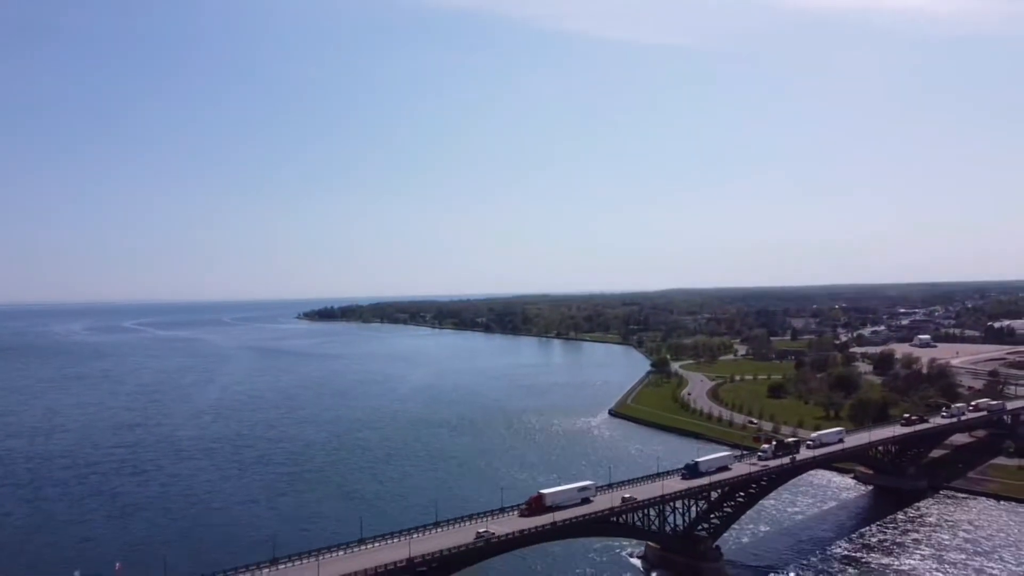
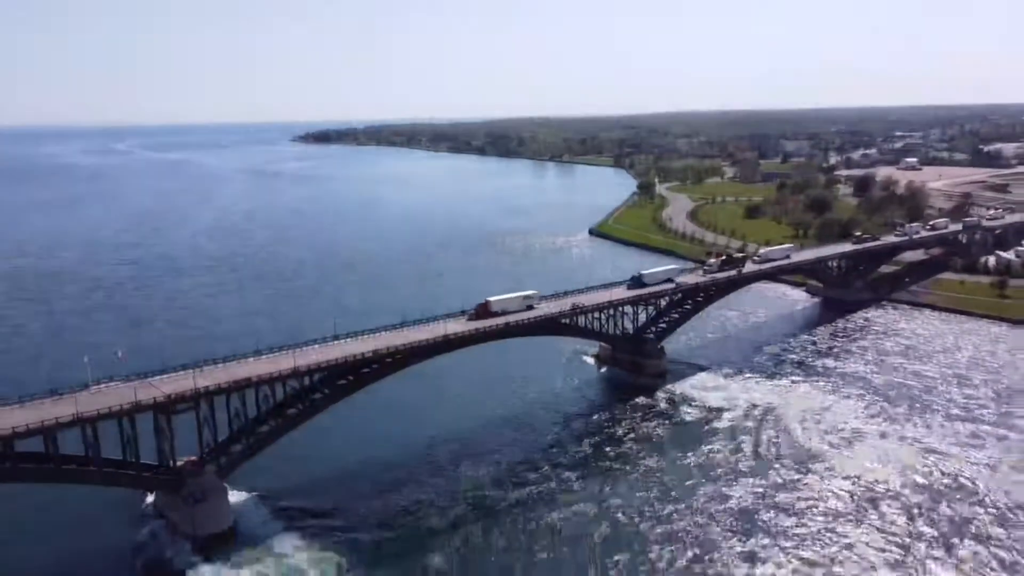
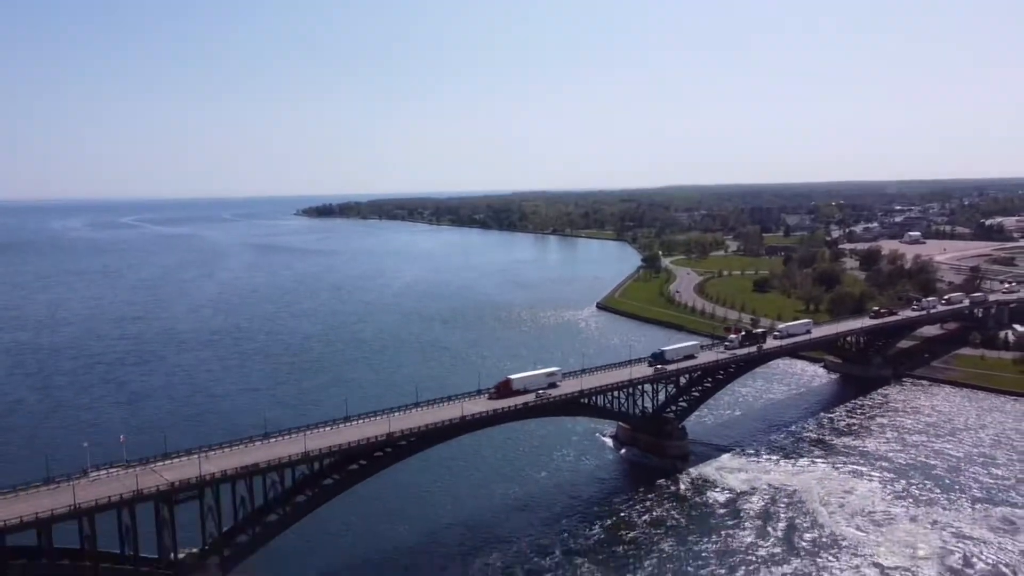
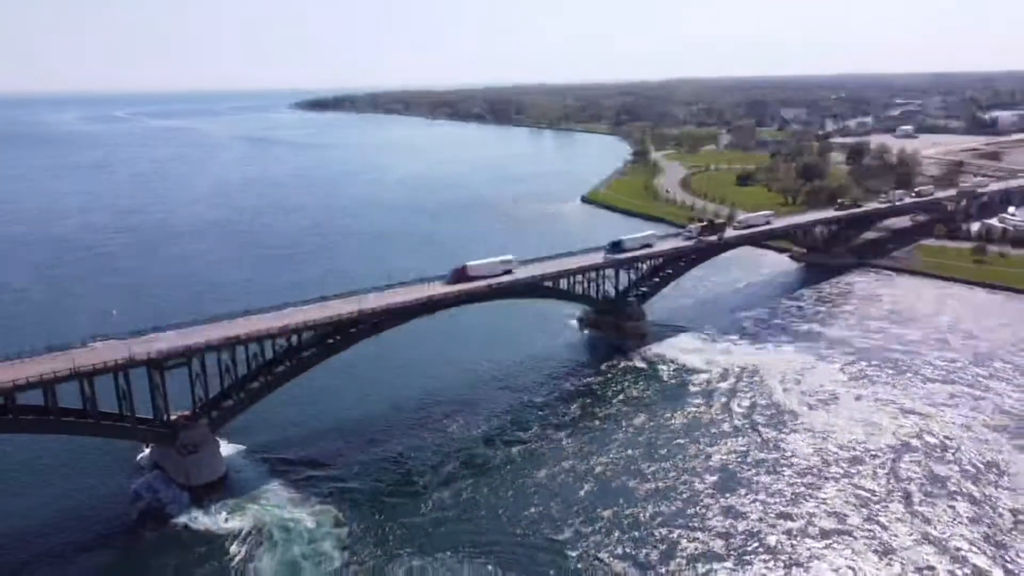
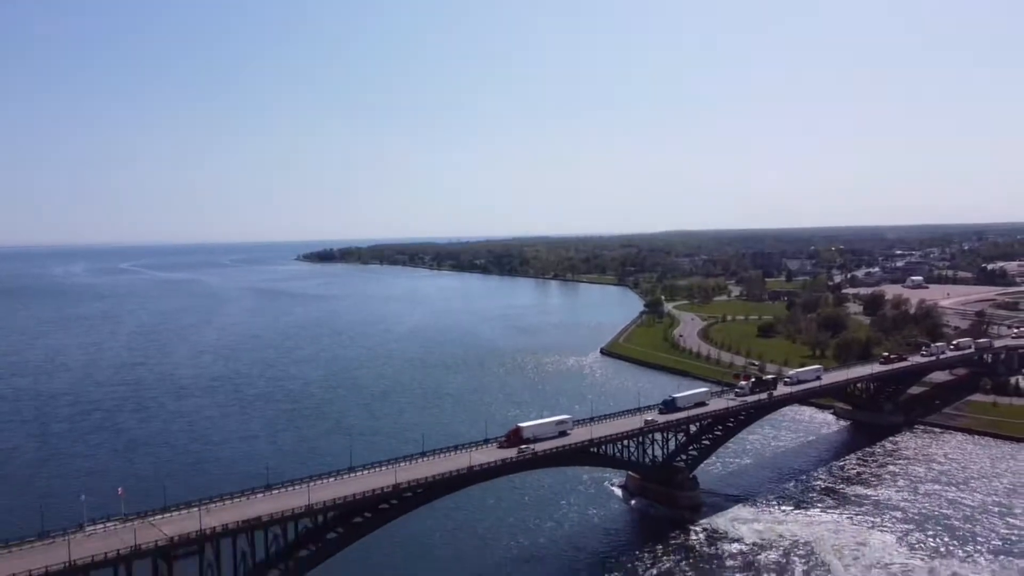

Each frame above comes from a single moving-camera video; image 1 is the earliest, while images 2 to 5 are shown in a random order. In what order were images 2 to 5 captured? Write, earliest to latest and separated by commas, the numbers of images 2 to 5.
5, 3, 2, 4
